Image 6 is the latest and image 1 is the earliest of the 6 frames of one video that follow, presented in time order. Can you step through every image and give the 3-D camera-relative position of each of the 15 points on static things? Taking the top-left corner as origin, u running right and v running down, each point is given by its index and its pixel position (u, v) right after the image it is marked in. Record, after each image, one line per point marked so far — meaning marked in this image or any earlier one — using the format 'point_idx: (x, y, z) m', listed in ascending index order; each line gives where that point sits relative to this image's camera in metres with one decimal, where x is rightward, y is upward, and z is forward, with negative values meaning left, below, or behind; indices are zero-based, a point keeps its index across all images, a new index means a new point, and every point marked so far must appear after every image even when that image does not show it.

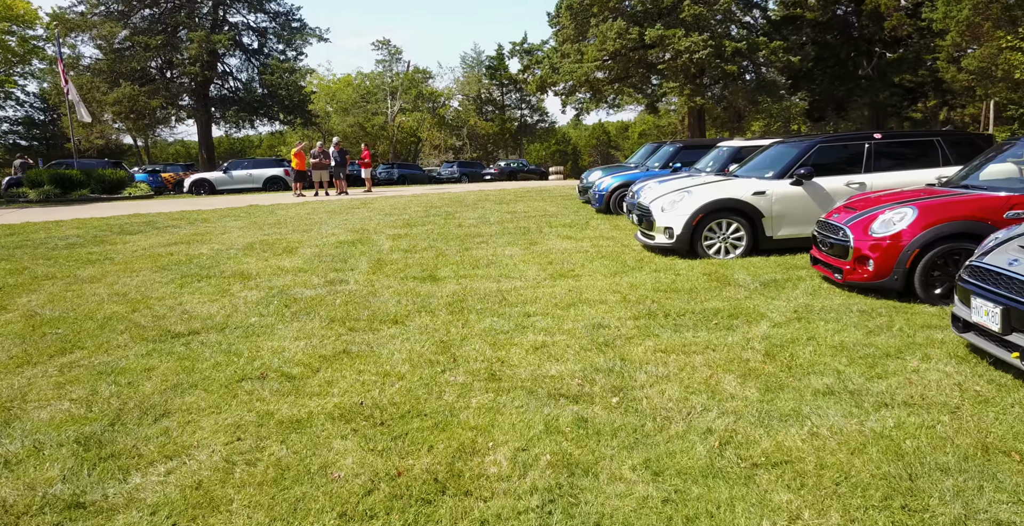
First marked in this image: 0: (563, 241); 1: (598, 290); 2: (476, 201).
0: (+0.7, +0.3, +9.8) m
1: (+0.8, -0.3, +6.6) m
2: (-0.9, +1.5, +17.6) m
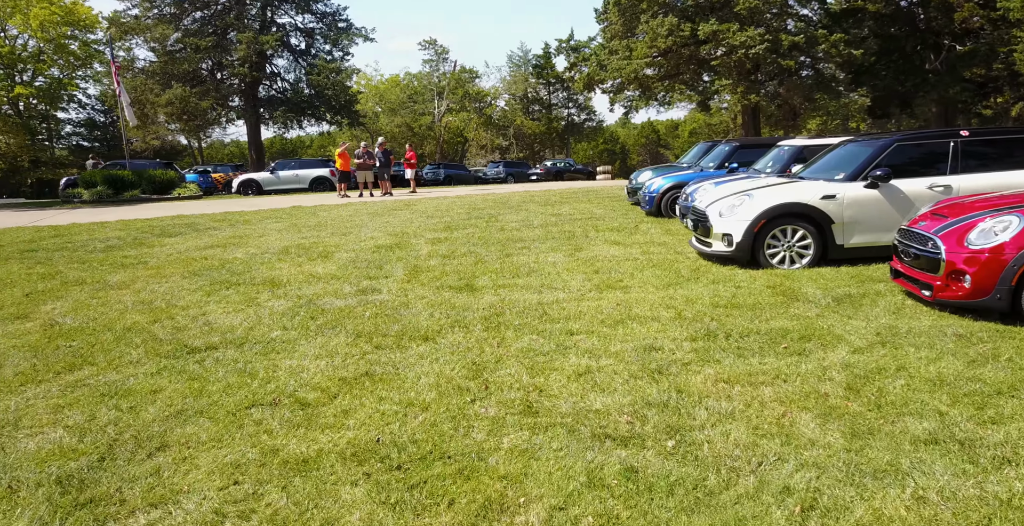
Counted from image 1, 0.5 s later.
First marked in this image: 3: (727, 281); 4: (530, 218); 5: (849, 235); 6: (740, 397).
0: (+1.3, +0.2, +9.2) m
1: (+1.2, -0.4, +6.0) m
2: (+0.2, +1.4, +17.0) m
3: (+2.1, -0.2, +6.8) m
4: (+0.3, +0.8, +13.3) m
5: (+3.4, +0.3, +7.2) m
6: (+1.3, -0.7, +4.0) m
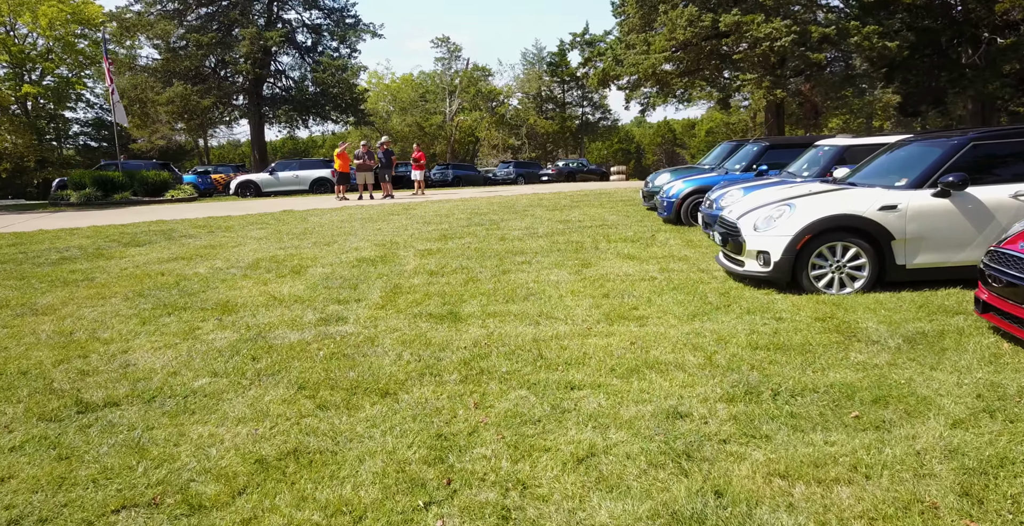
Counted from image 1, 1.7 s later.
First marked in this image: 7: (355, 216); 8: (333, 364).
0: (+1.3, 0.0, +8.0) m
1: (+1.1, -0.6, +4.8) m
2: (+0.3, +1.2, +15.9) m
3: (+2.0, -0.4, +5.6) m
4: (+0.4, +0.6, +12.1) m
5: (+3.4, +0.1, +6.0) m
6: (+1.2, -0.9, +2.8) m
7: (-3.3, +1.0, +14.8) m
8: (-1.2, -0.7, +4.7) m
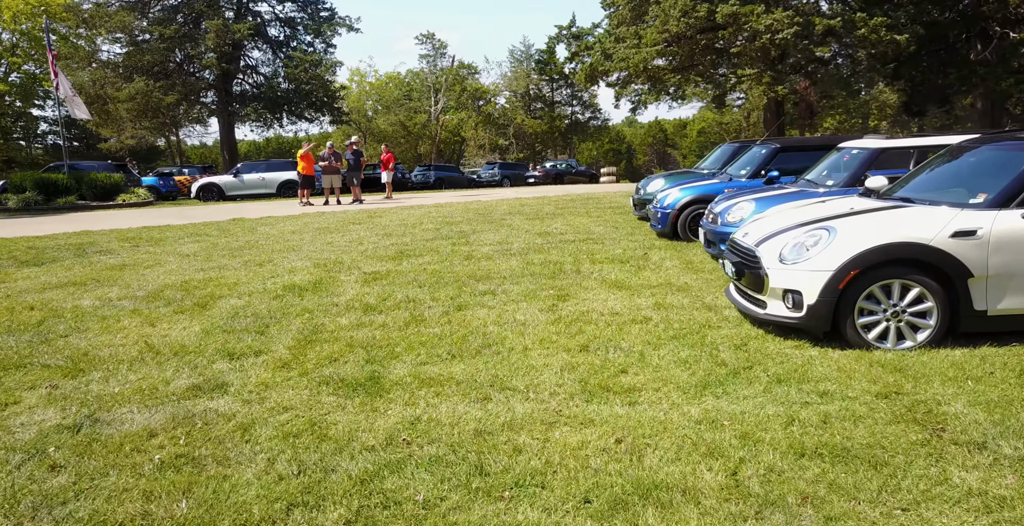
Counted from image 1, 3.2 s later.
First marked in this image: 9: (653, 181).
0: (+0.9, -0.3, +6.5) m
1: (+0.7, -0.8, +3.3) m
2: (-0.1, +1.0, +14.3) m
3: (+1.6, -0.7, +4.0) m
4: (0.0, +0.4, +10.5) m
5: (+3.0, -0.2, +4.4) m
6: (+0.8, -1.2, +1.2) m
7: (-3.7, +0.7, +13.1) m
8: (-1.5, -0.9, +3.1) m
9: (+2.3, +1.3, +11.7) m
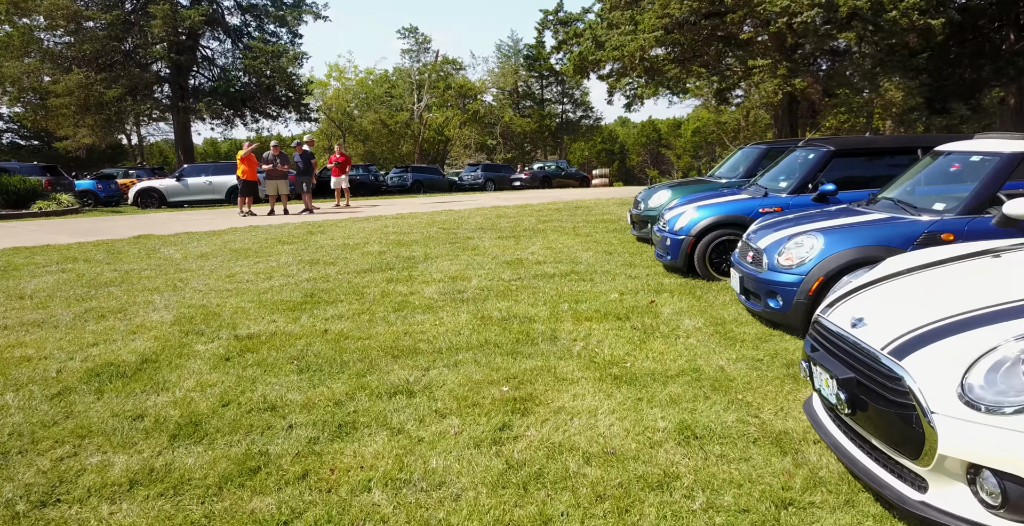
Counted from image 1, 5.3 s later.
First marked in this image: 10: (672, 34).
0: (+0.5, -0.7, +3.9) m
1: (+0.4, -1.3, +0.7) m
2: (-0.6, +0.5, +11.7) m
3: (+1.3, -1.1, +1.4) m
4: (-0.5, -0.1, +7.9) m
5: (+2.6, -0.6, +1.9) m
6: (+0.5, -1.7, -1.4) m
7: (-4.2, +0.2, +10.5) m
8: (-1.9, -1.4, +0.5) m
9: (+1.8, +0.9, +9.1) m
10: (+4.4, +6.3, +19.7) m
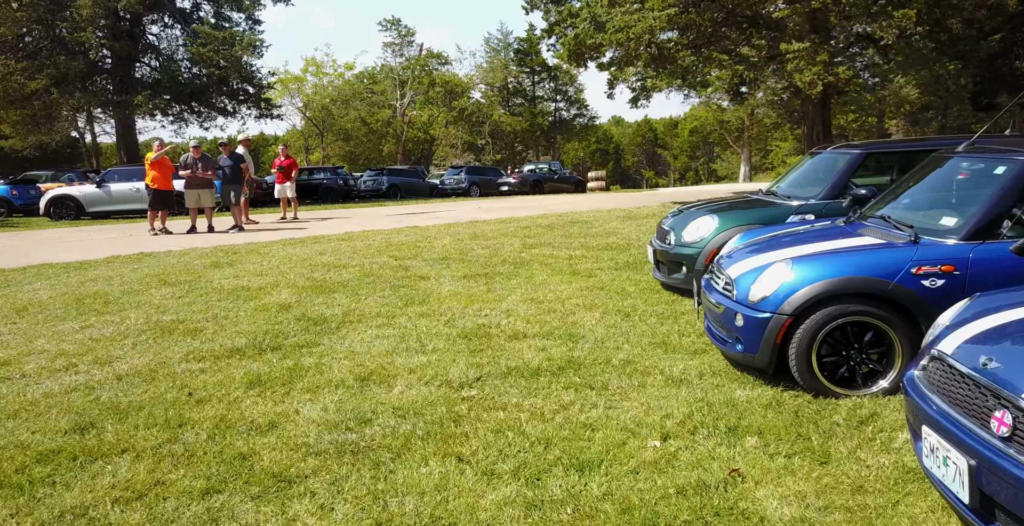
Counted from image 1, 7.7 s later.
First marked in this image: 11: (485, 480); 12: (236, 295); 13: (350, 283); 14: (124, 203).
0: (+0.2, -1.3, +0.7) m
1: (+0.2, -1.8, -2.5) m
2: (-0.9, 0.0, +8.5) m
3: (+1.0, -1.7, -1.7) m
4: (-0.8, -0.6, +4.7) m
5: (+2.4, -1.2, -1.3) m
6: (+0.3, -2.2, -4.5) m
7: (-4.5, -0.3, +7.3) m
8: (-2.1, -1.9, -2.7) m
9: (+1.5, +0.4, +6.0) m
10: (+4.0, +5.8, +16.6) m
11: (-0.1, -0.9, +3.0) m
12: (-2.7, -0.3, +7.0) m
13: (-1.7, -0.2, +7.4) m
14: (-9.4, +1.4, +17.3) m
